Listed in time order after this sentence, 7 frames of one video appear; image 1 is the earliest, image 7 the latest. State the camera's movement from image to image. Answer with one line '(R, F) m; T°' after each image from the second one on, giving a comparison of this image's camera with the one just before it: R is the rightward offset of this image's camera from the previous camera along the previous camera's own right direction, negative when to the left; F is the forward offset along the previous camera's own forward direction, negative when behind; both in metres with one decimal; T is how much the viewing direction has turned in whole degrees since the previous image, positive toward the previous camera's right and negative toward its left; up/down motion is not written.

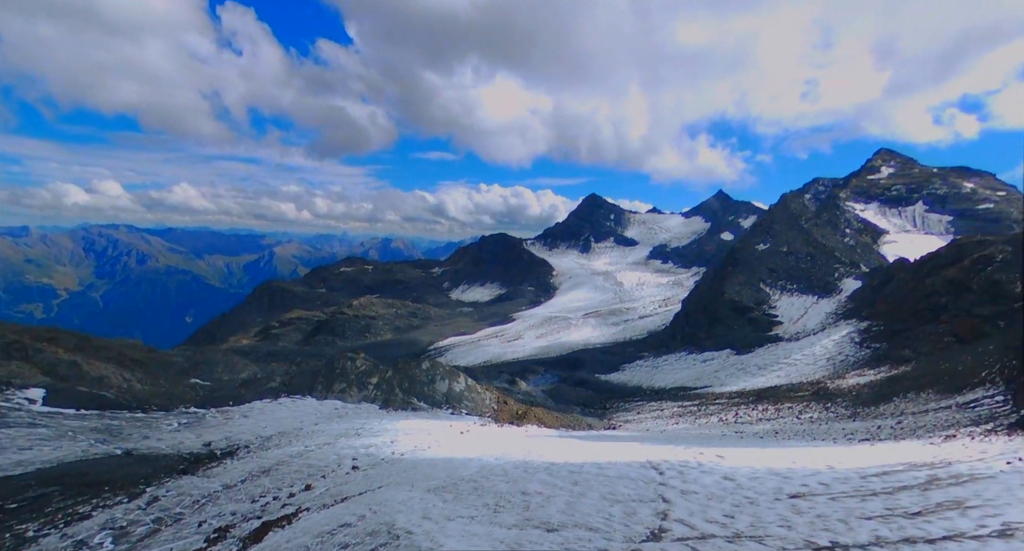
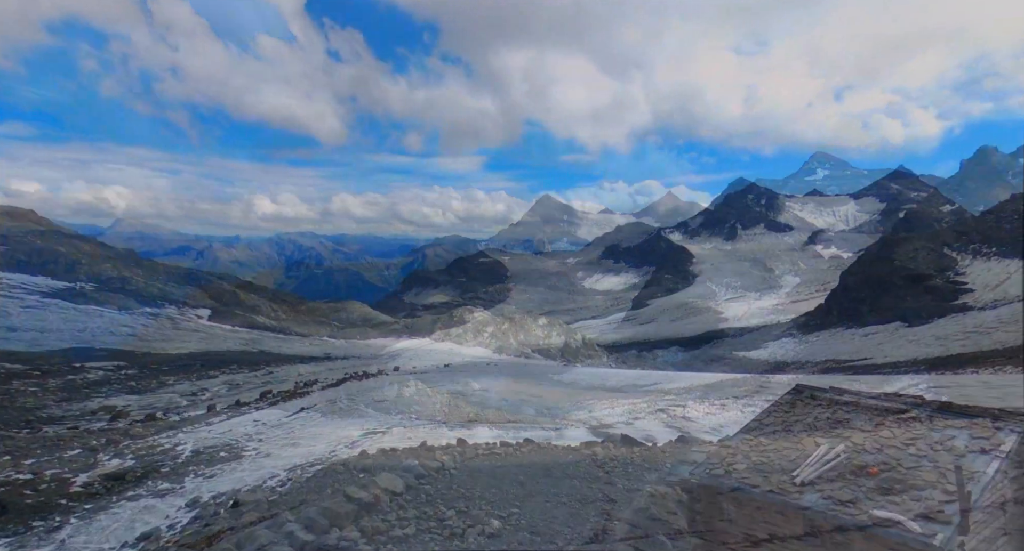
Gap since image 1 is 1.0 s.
(+0.2, +0.2) m; +5°
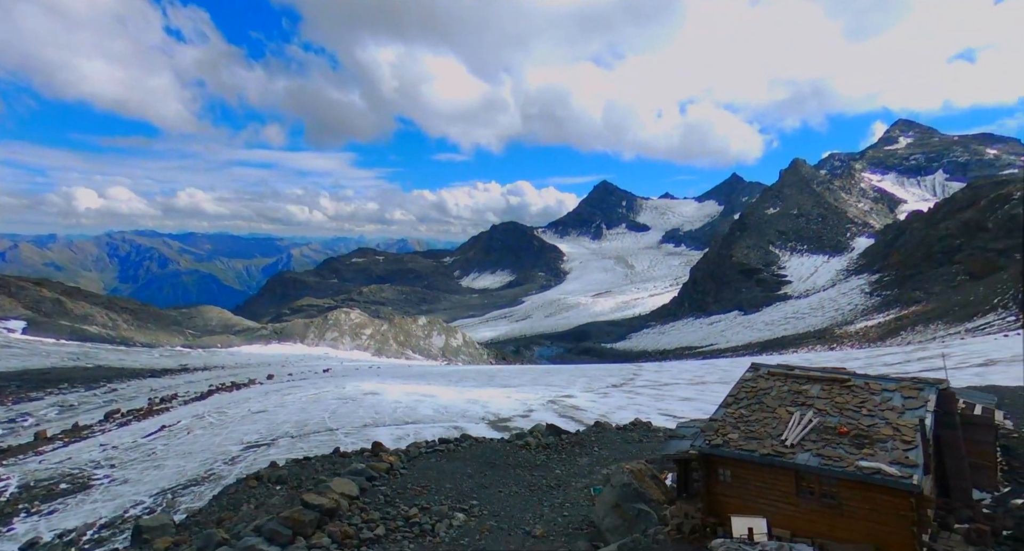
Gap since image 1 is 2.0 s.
(+0.9, +0.6) m; -6°
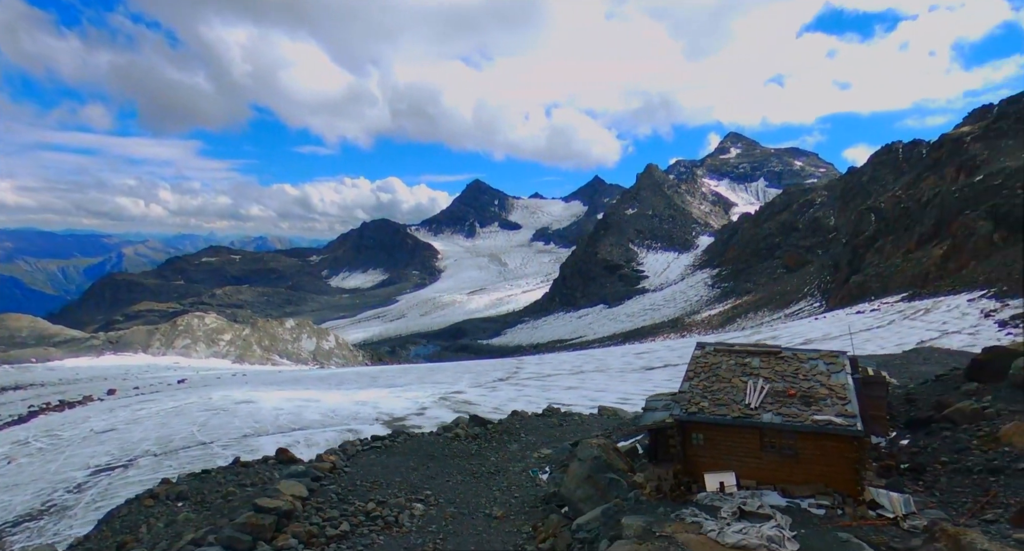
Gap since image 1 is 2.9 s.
(-1.1, -0.2) m; +13°
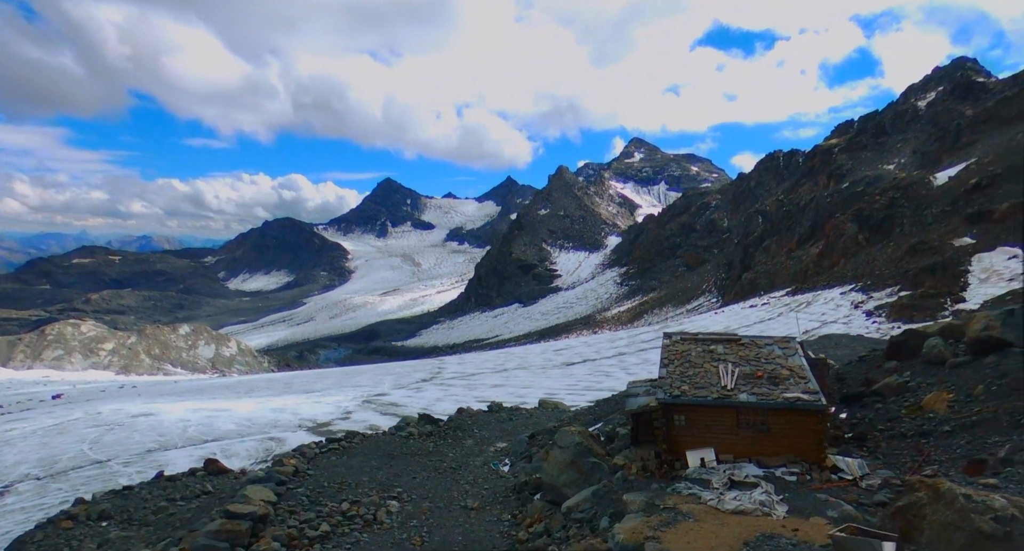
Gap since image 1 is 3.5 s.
(-0.8, -0.1) m; +9°
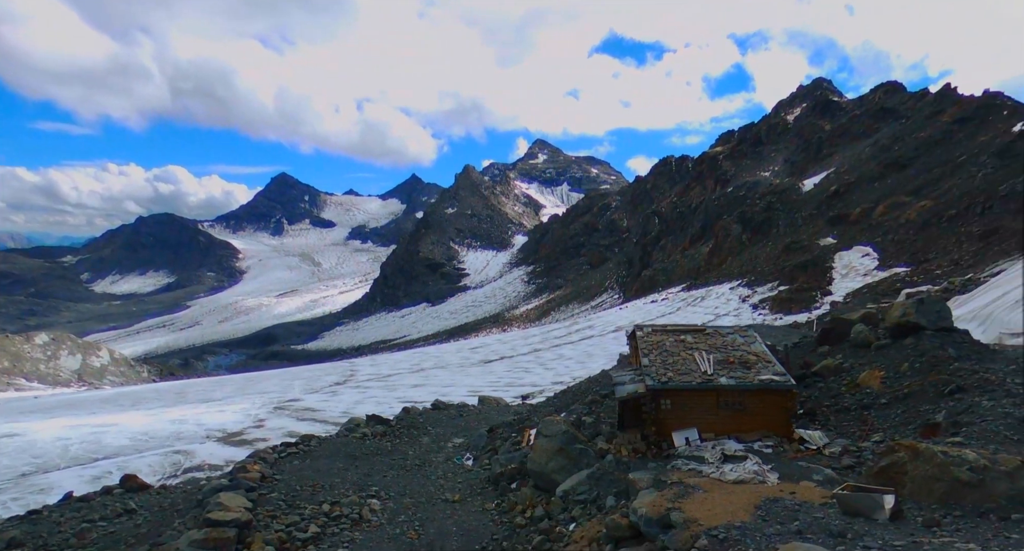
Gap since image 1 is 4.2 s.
(-1.0, -0.1) m; +10°
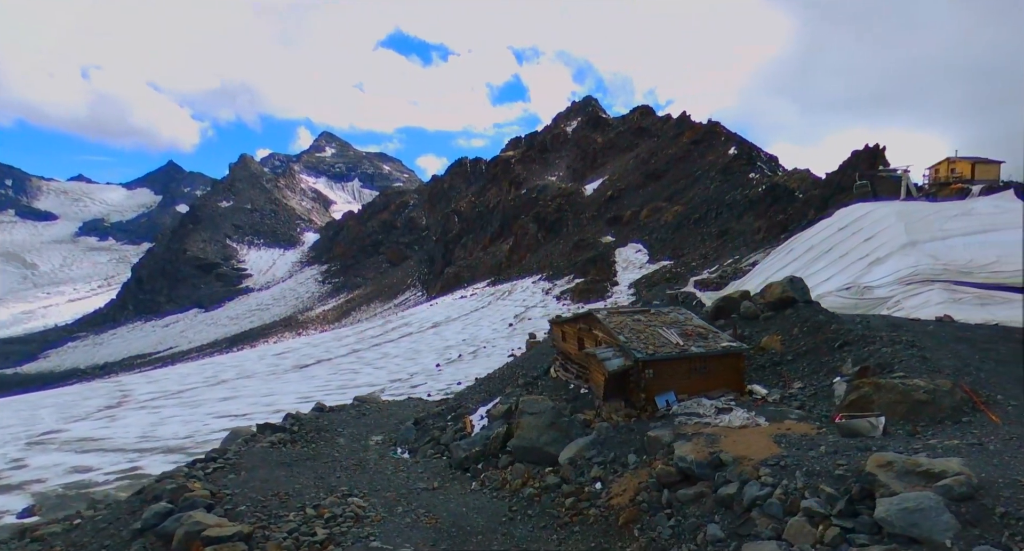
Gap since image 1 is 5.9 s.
(-2.5, +0.3) m; +22°
